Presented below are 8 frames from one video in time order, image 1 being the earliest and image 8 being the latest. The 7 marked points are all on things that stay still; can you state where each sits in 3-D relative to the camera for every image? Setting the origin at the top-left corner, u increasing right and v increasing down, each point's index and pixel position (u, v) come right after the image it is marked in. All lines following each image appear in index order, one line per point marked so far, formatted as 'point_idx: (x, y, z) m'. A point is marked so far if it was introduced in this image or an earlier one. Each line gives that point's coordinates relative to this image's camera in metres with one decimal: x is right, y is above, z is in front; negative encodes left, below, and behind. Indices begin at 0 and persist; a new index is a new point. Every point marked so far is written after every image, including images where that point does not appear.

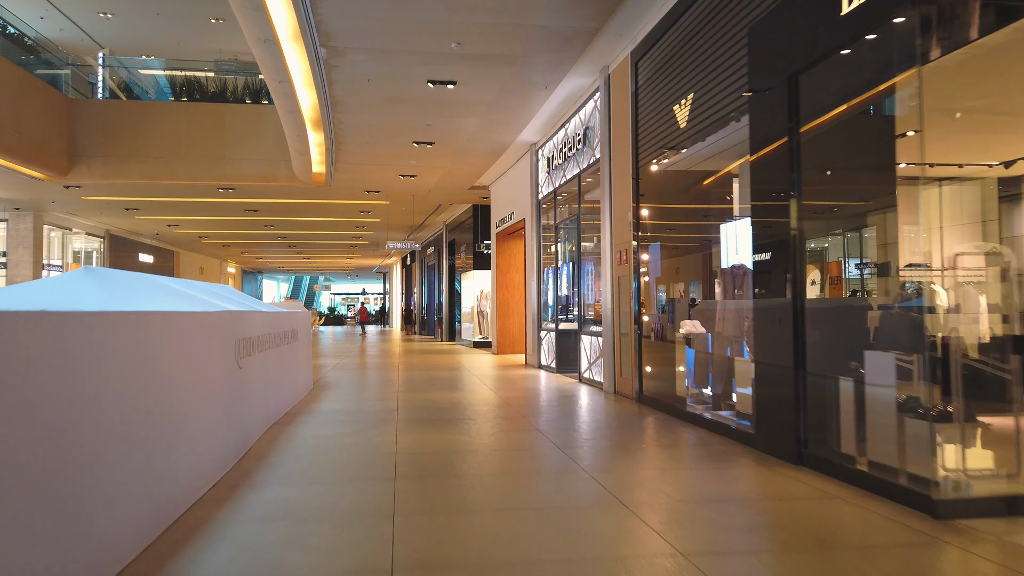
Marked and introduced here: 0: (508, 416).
0: (-0.1, -1.2, +7.7) m
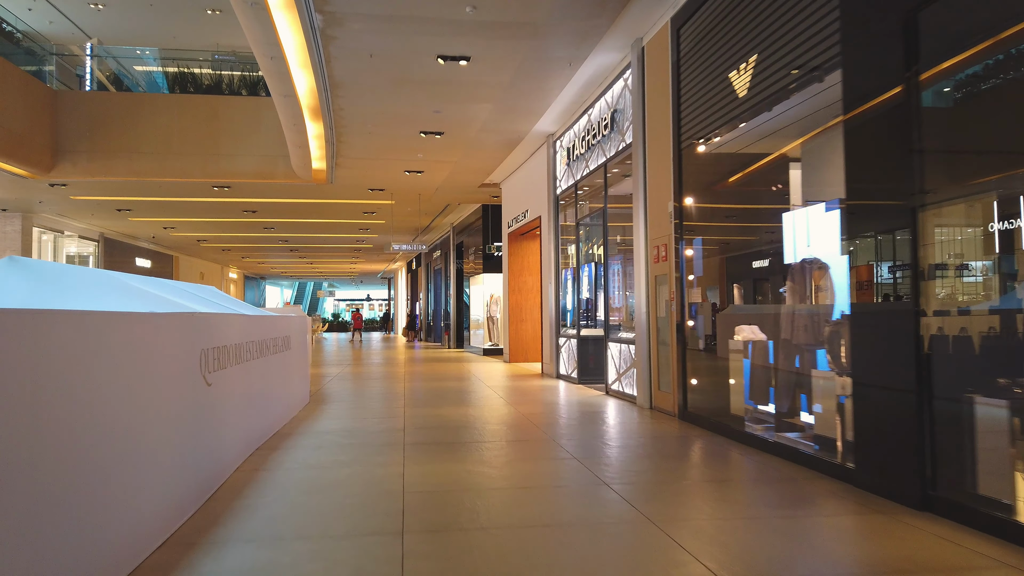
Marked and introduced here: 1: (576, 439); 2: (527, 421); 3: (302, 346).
0: (+0.1, -1.3, +6.6) m
1: (+0.5, -1.3, +6.5) m
2: (+0.1, -1.3, +7.5) m
3: (-2.4, -0.6, +8.5) m
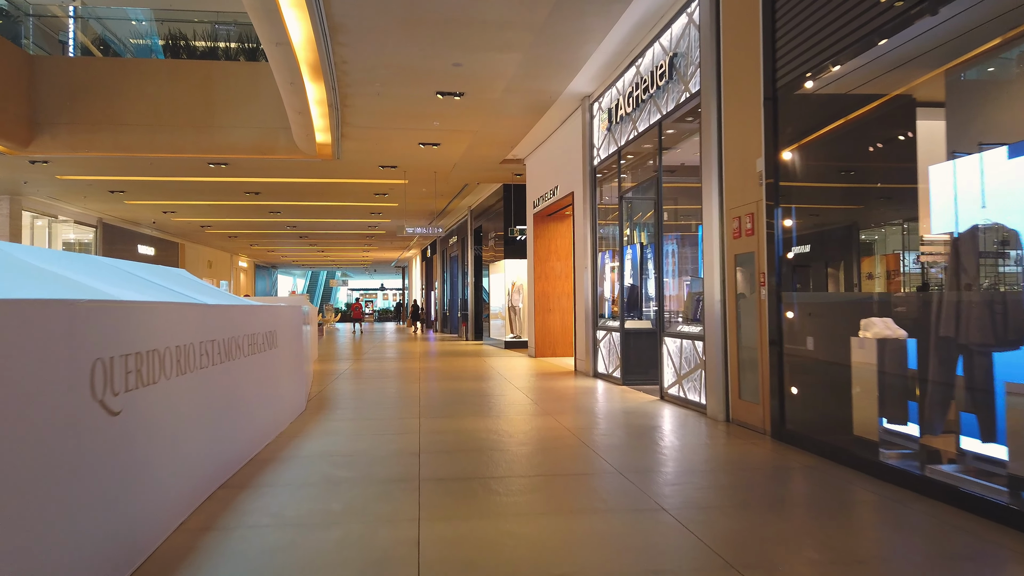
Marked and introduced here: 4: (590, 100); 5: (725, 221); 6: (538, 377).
0: (+0.4, -1.1, +5.2) m
1: (+0.8, -1.1, +5.0) m
2: (+0.4, -1.2, +6.0) m
3: (-2.1, -0.4, +7.1) m
4: (+1.0, +2.5, +10.1) m
5: (+1.7, +0.5, +5.9) m
6: (+0.3, -1.2, +10.6) m
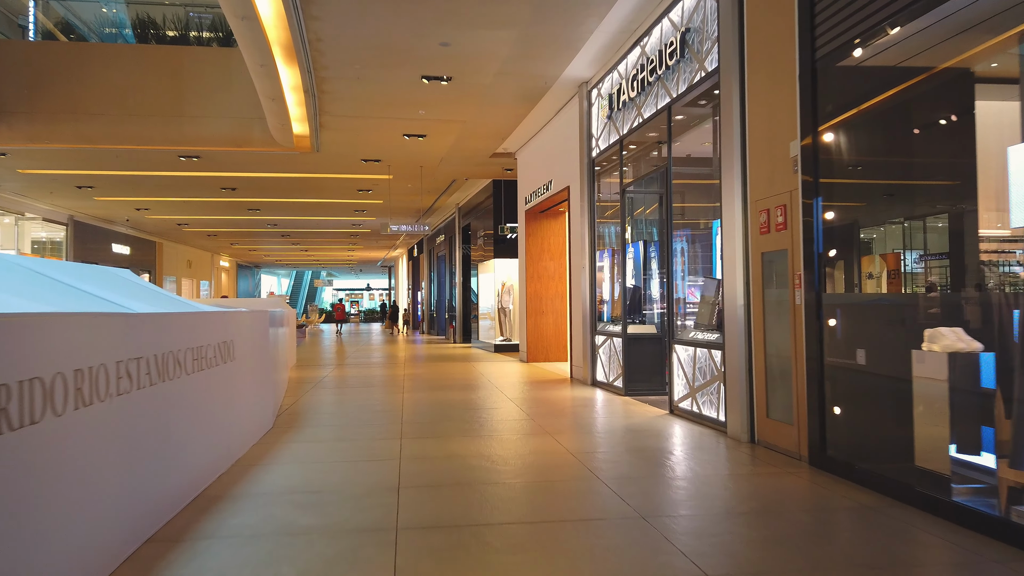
0: (+0.4, -1.1, +4.4) m
1: (+0.8, -1.1, +4.3) m
2: (+0.4, -1.2, +5.3) m
3: (-2.1, -0.4, +6.3) m
4: (+0.9, +2.5, +9.3) m
5: (+1.6, +0.5, +5.2) m
6: (+0.2, -1.3, +9.9) m
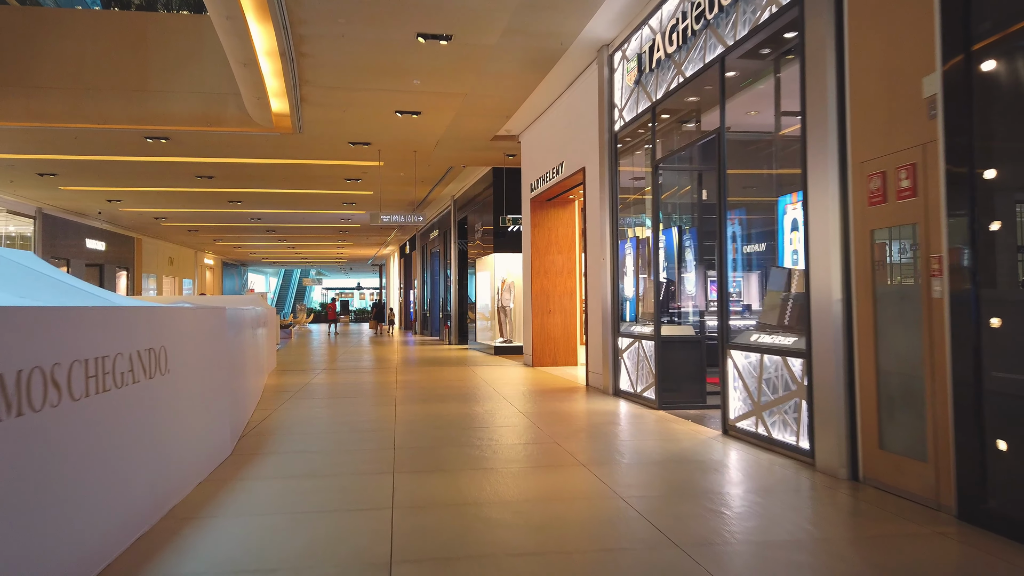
0: (+0.5, -1.1, +3.2) m
1: (+0.9, -1.1, +3.0) m
2: (+0.5, -1.1, +4.0) m
3: (-2.0, -0.4, +5.0) m
4: (+1.0, +2.5, +8.1) m
5: (+1.8, +0.6, +4.0) m
6: (+0.3, -1.2, +8.7) m
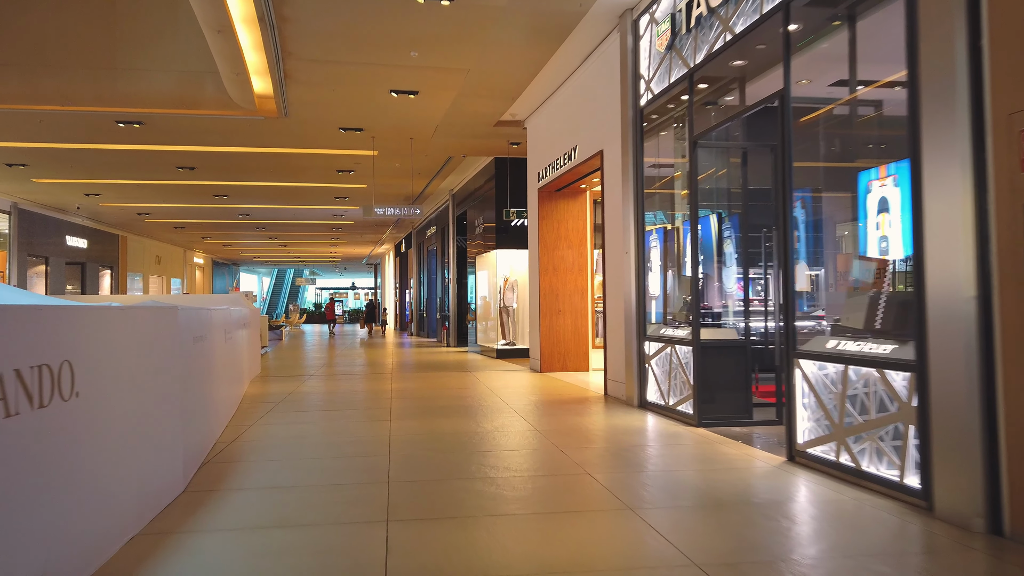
0: (+0.7, -1.1, +2.2) m
1: (+1.1, -1.1, +2.1) m
2: (+0.7, -1.1, +3.1) m
3: (-1.9, -0.3, +4.0) m
4: (+1.1, +2.6, +7.1) m
5: (+1.9, +0.6, +3.0) m
6: (+0.4, -1.2, +7.7) m
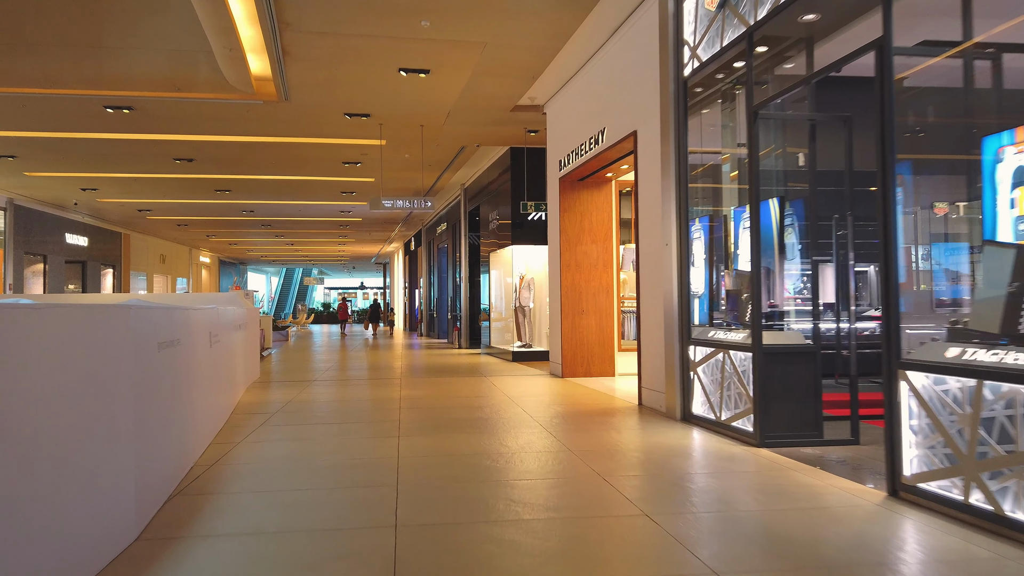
0: (+0.8, -1.0, +1.4) m
1: (+1.2, -1.0, +1.2) m
2: (+0.8, -1.1, +2.2) m
3: (-1.7, -0.3, +3.2) m
4: (+1.3, +2.6, +6.3) m
5: (+2.1, +0.6, +2.1) m
6: (+0.6, -1.2, +6.8) m
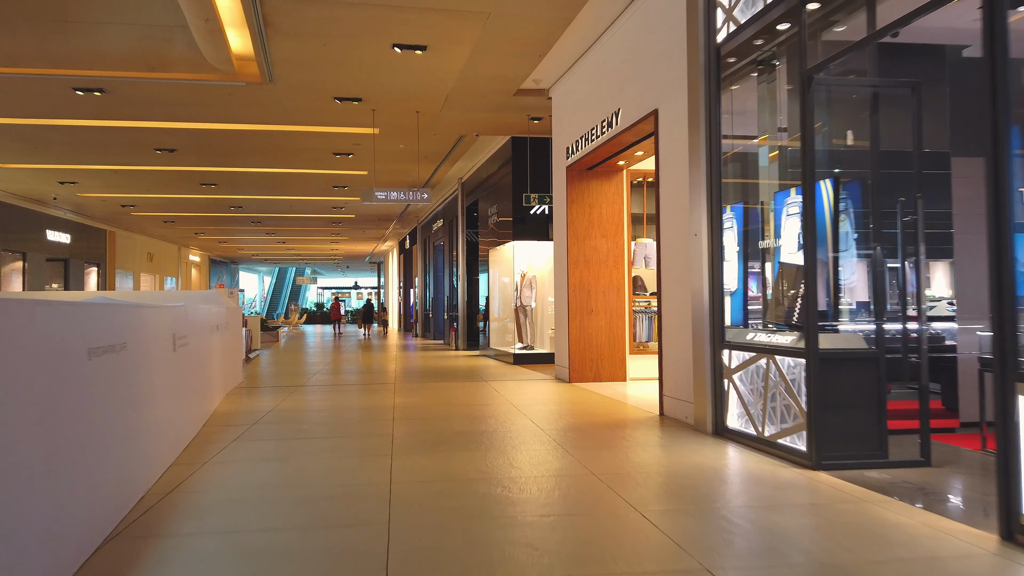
0: (+0.9, -1.0, +0.6) m
1: (+1.3, -1.0, +0.5) m
2: (+0.9, -1.0, +1.5) m
3: (-1.6, -0.3, +2.5) m
4: (+1.4, +2.6, +5.5) m
5: (+2.1, +0.6, +1.4) m
6: (+0.6, -1.1, +6.1) m
